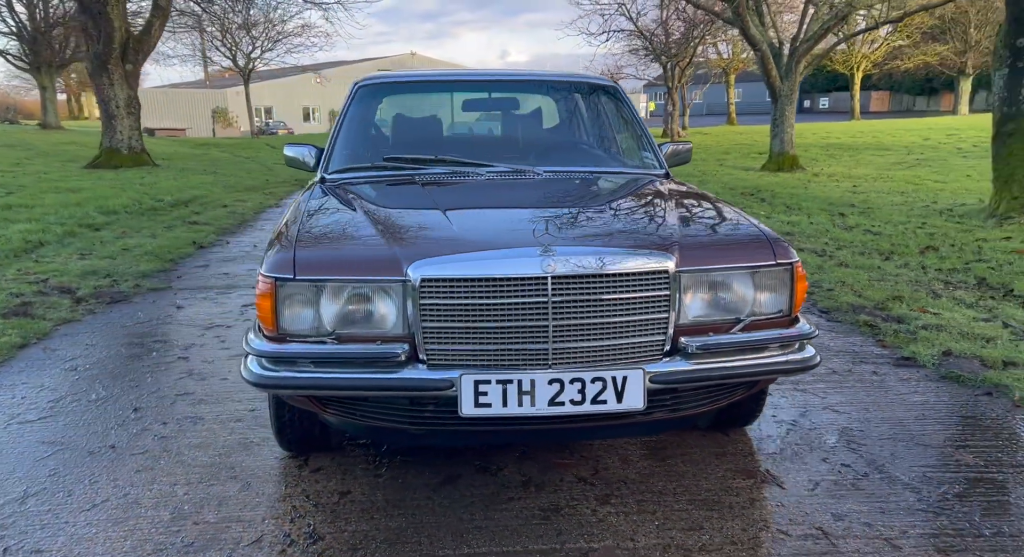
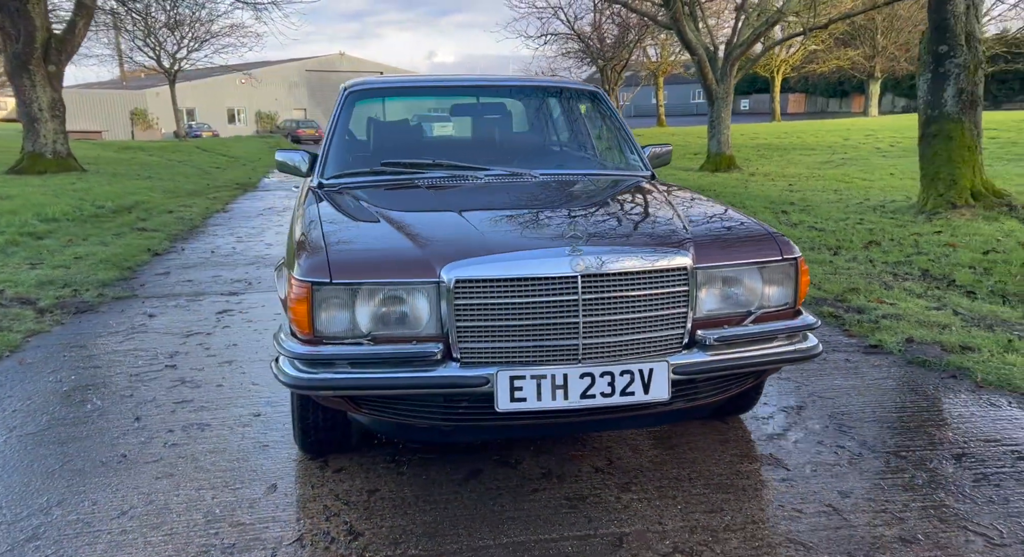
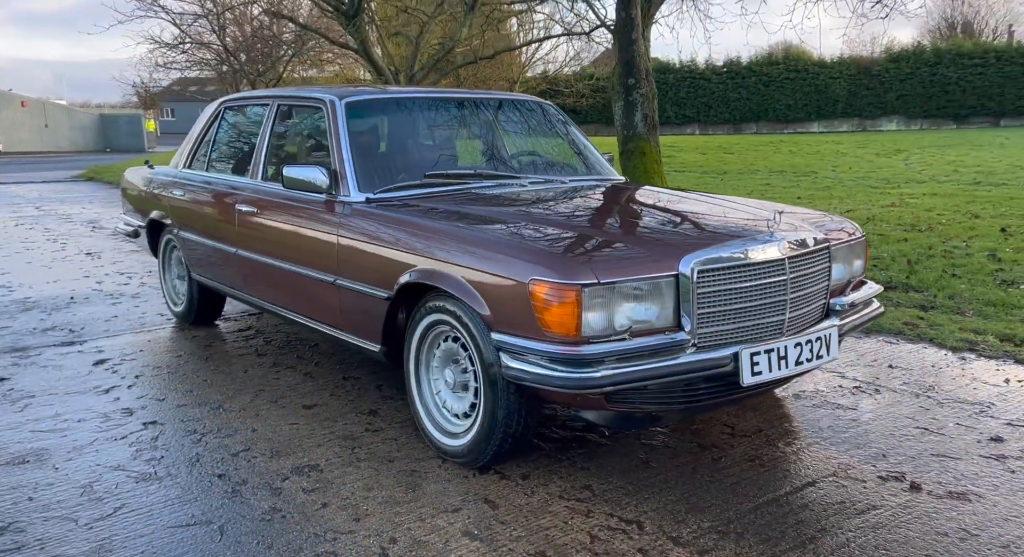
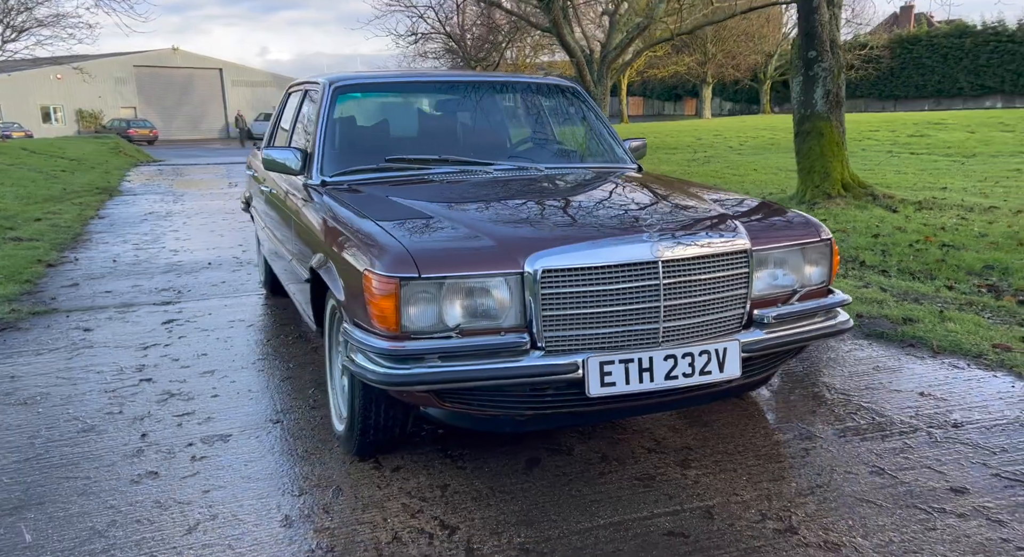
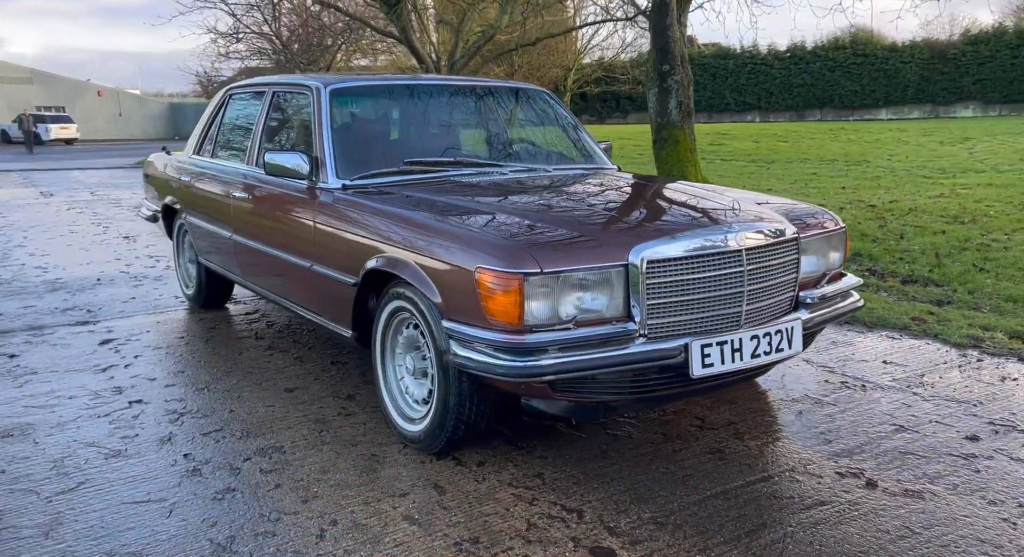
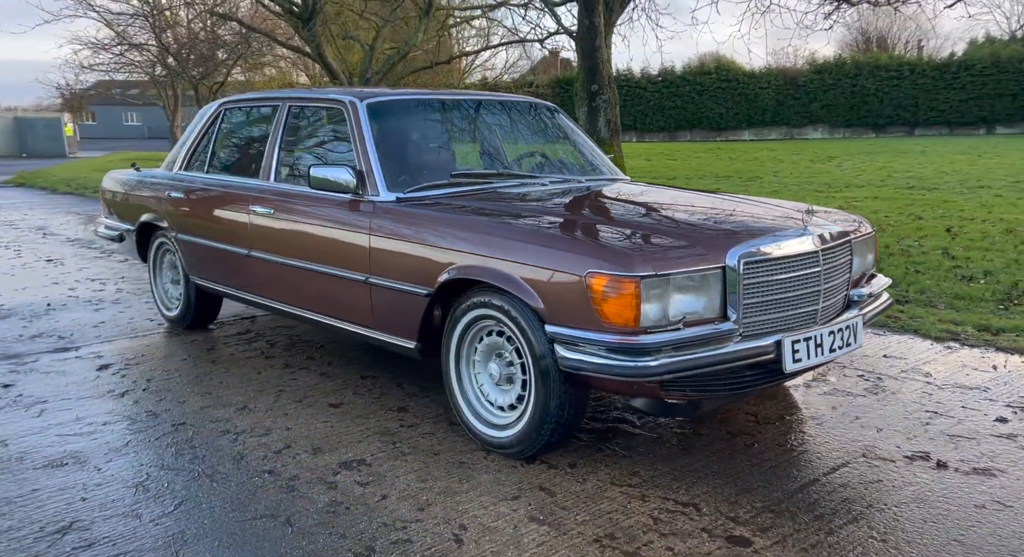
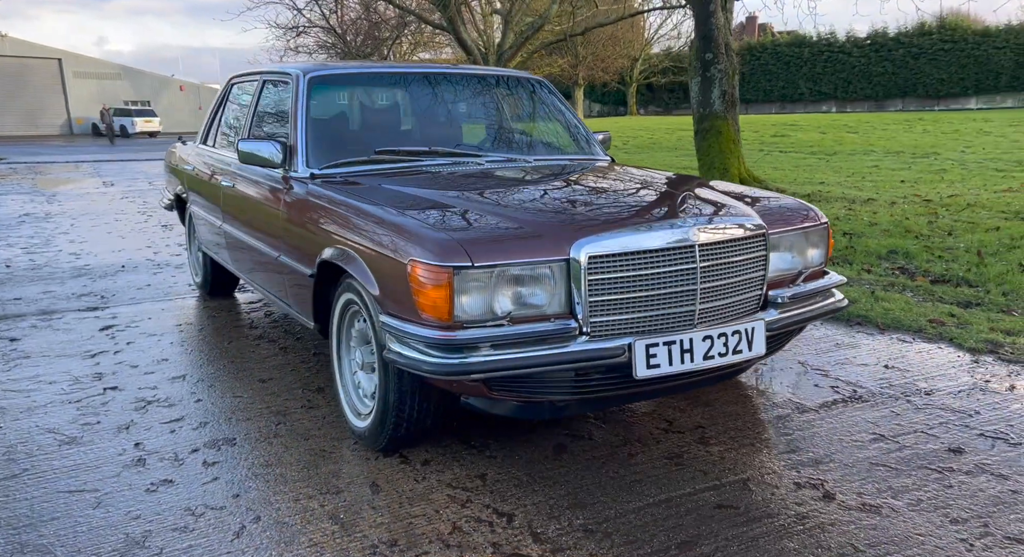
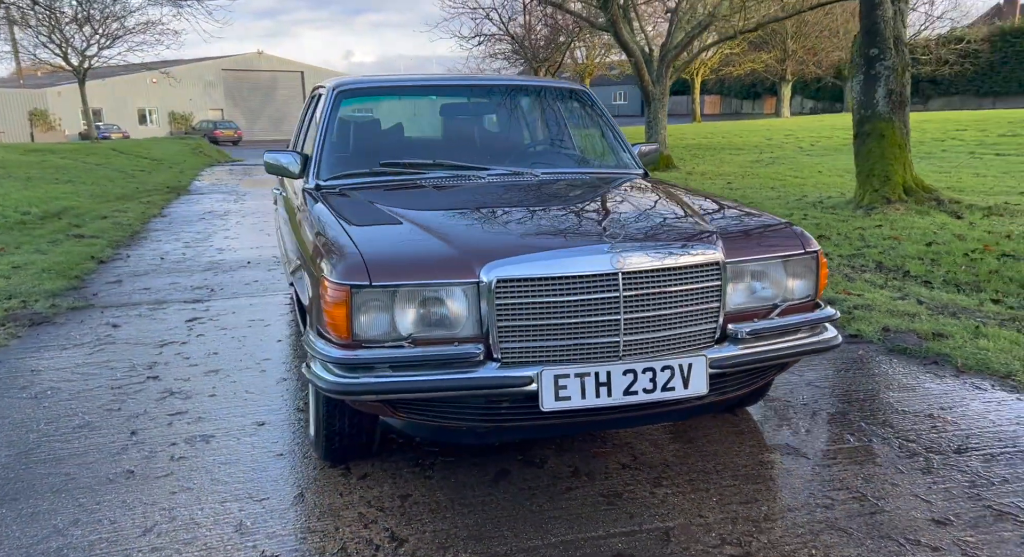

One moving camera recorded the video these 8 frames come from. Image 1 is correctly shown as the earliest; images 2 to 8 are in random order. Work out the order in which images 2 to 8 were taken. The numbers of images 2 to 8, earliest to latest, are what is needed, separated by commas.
2, 8, 4, 7, 5, 3, 6
